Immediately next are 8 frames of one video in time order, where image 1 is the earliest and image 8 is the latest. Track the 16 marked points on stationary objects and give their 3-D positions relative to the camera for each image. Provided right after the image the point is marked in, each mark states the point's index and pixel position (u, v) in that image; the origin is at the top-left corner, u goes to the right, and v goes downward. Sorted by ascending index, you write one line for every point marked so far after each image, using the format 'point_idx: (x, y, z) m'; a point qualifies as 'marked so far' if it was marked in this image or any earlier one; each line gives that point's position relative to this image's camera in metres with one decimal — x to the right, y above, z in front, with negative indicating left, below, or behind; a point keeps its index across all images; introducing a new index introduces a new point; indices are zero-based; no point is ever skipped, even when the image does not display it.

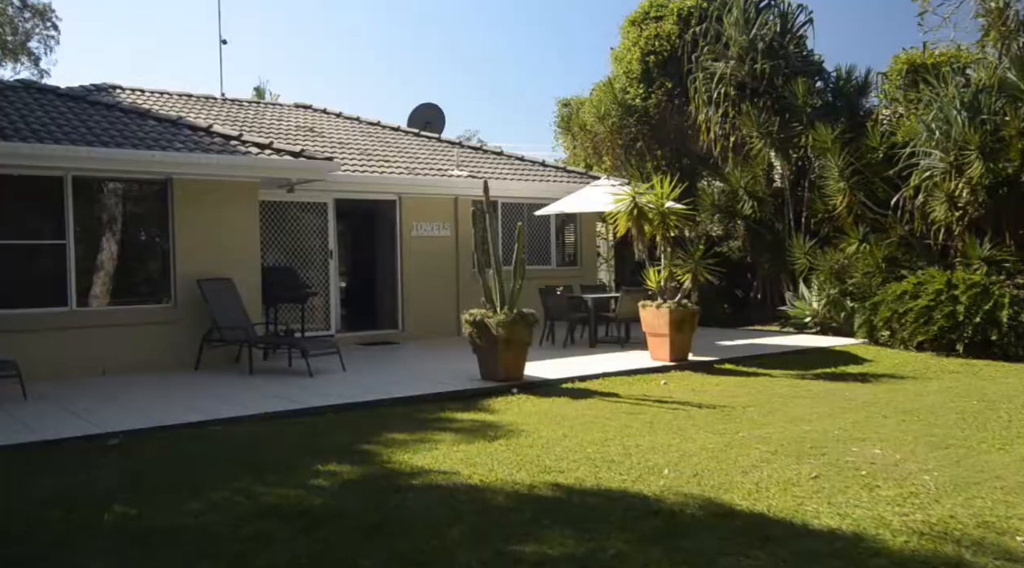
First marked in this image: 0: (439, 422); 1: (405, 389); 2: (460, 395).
0: (-0.7, -1.3, +8.2) m
1: (-1.2, -1.1, +9.7) m
2: (-0.6, -1.2, +9.6) m
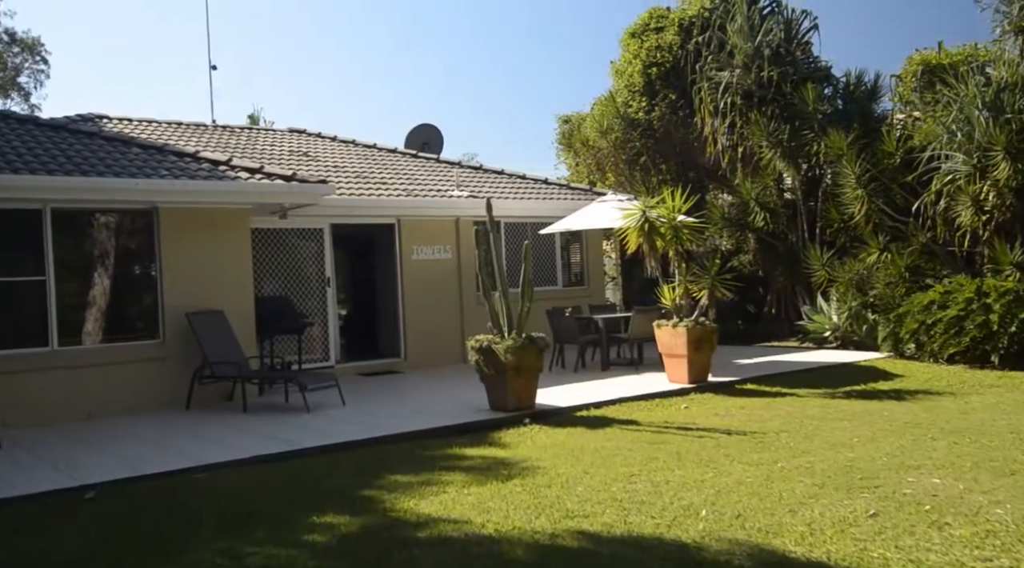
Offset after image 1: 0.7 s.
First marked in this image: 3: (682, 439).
0: (-0.5, -1.5, +7.5) m
1: (-1.0, -1.4, +9.0) m
2: (-0.4, -1.4, +8.9) m
3: (+1.5, -1.4, +8.0) m
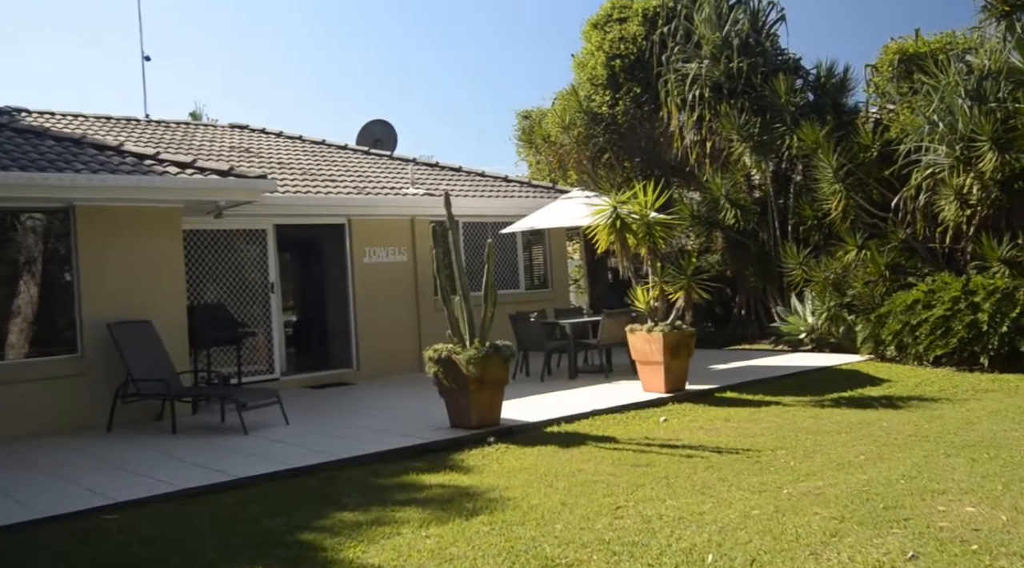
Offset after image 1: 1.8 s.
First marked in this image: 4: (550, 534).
0: (-0.8, -1.5, +6.5) m
1: (-1.4, -1.5, +8.0) m
2: (-0.8, -1.5, +7.9) m
3: (+1.2, -1.4, +7.1) m
4: (+0.2, -1.4, +5.1) m
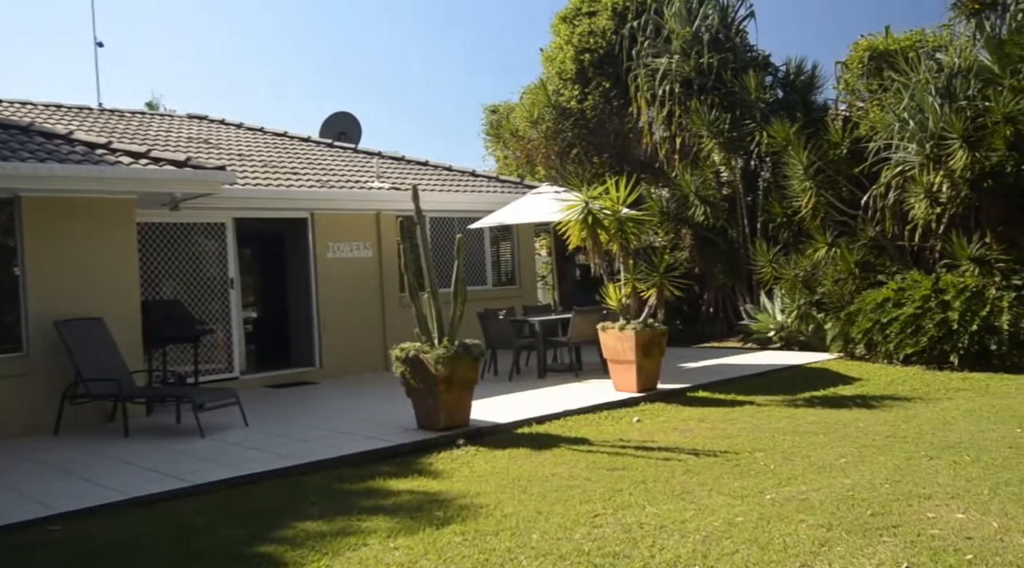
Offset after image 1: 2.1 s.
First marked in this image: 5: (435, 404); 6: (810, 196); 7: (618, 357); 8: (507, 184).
0: (-1.0, -1.5, +6.2) m
1: (-1.6, -1.4, +7.7) m
2: (-1.0, -1.4, +7.6) m
3: (+1.0, -1.4, +6.8) m
4: (+0.1, -1.4, +4.9) m
5: (-0.7, -1.1, +8.2) m
6: (+4.6, +1.4, +13.9) m
7: (+1.2, -0.8, +10.3) m
8: (-0.1, +1.8, +16.1) m
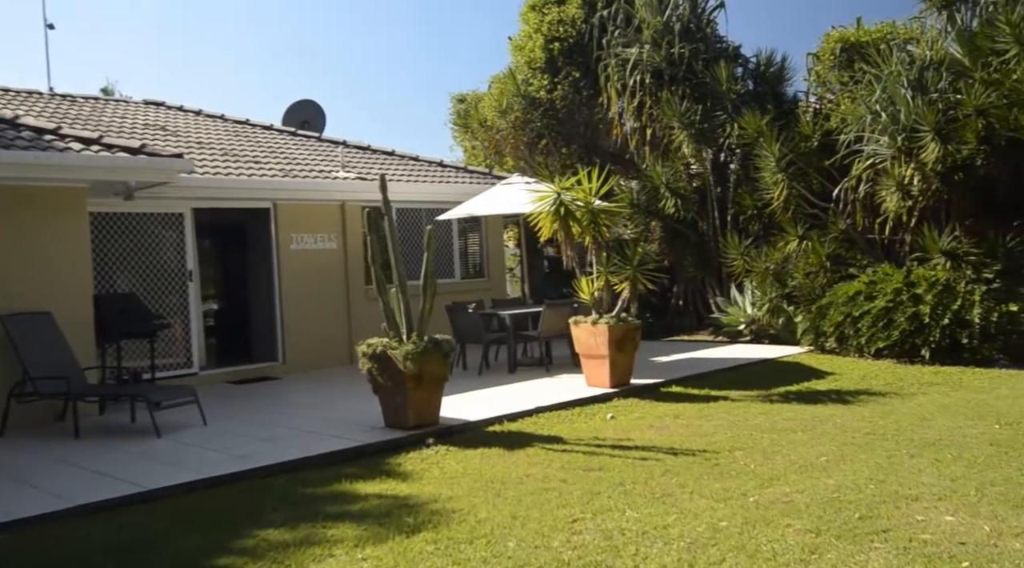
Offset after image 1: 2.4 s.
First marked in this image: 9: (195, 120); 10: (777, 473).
0: (-1.2, -1.4, +5.9) m
1: (-1.9, -1.4, +7.4) m
2: (-1.2, -1.4, +7.3) m
3: (+0.8, -1.3, +6.6) m
4: (0.0, -1.4, +4.6) m
5: (-1.0, -1.0, +7.9) m
6: (+4.1, +1.5, +13.8) m
7: (+0.9, -0.8, +10.1) m
8: (-0.6, +1.9, +15.8) m
9: (-5.1, +2.6, +14.4) m
10: (+1.8, -1.3, +6.1) m
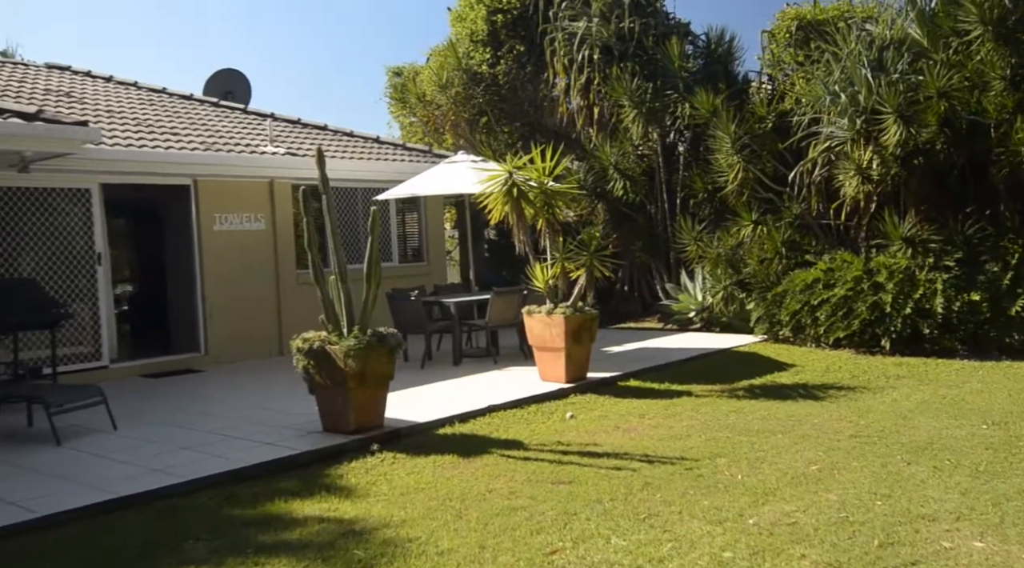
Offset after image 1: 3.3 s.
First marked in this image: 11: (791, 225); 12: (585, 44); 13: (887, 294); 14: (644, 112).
0: (-1.4, -1.4, +5.1) m
1: (-2.2, -1.3, +6.5) m
2: (-1.6, -1.3, +6.5) m
3: (+0.5, -1.3, +5.9) m
4: (-0.2, -1.4, +3.9) m
5: (-1.3, -0.9, +7.0) m
6: (+3.3, +1.7, +13.2) m
7: (+0.3, -0.6, +9.4) m
8: (-1.6, +2.2, +14.9) m
9: (-6.0, +2.9, +13.1) m
10: (+1.6, -1.2, +5.5) m
11: (+4.1, +0.9, +12.9) m
12: (+1.2, +4.1, +15.1) m
13: (+4.6, -0.1, +11.0) m
14: (+2.1, +2.8, +14.6) m
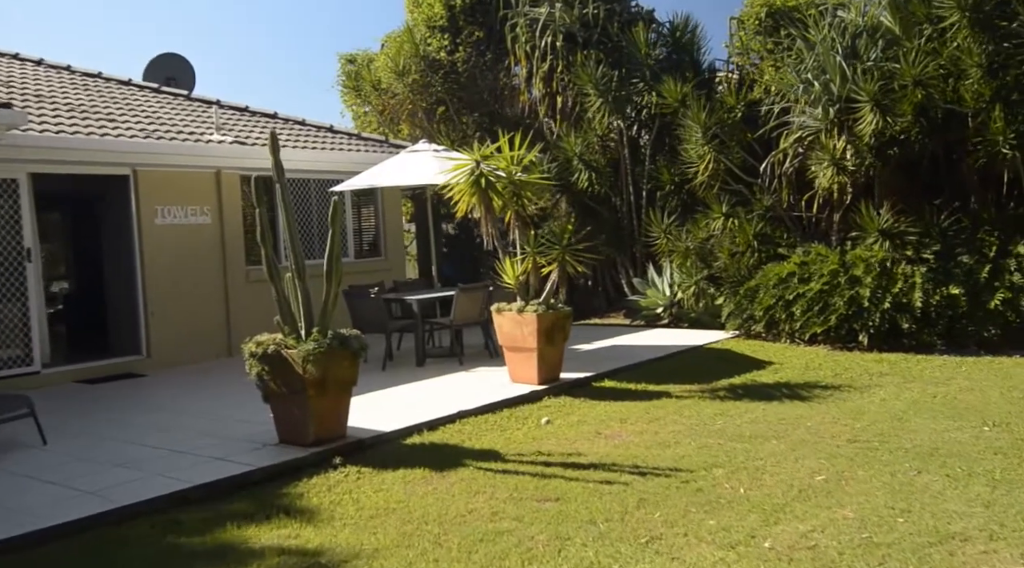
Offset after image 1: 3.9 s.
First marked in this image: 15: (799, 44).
0: (-1.5, -1.4, +4.4) m
1: (-2.3, -1.3, +5.8) m
2: (-1.7, -1.3, +5.8) m
3: (+0.4, -1.2, +5.4) m
4: (-0.2, -1.4, +3.3) m
5: (-1.5, -0.9, +6.4) m
6: (+2.8, +1.8, +12.8) m
7: (0.0, -0.6, +8.8) m
8: (-2.2, +2.3, +14.2) m
9: (-6.5, +2.9, +12.2) m
10: (+1.5, -1.2, +5.0) m
11: (+3.5, +0.9, +12.6) m
12: (+0.6, +4.2, +14.6) m
13: (+4.2, 0.0, +10.7) m
14: (+1.5, +2.9, +14.1) m
15: (+3.9, +3.3, +12.2) m
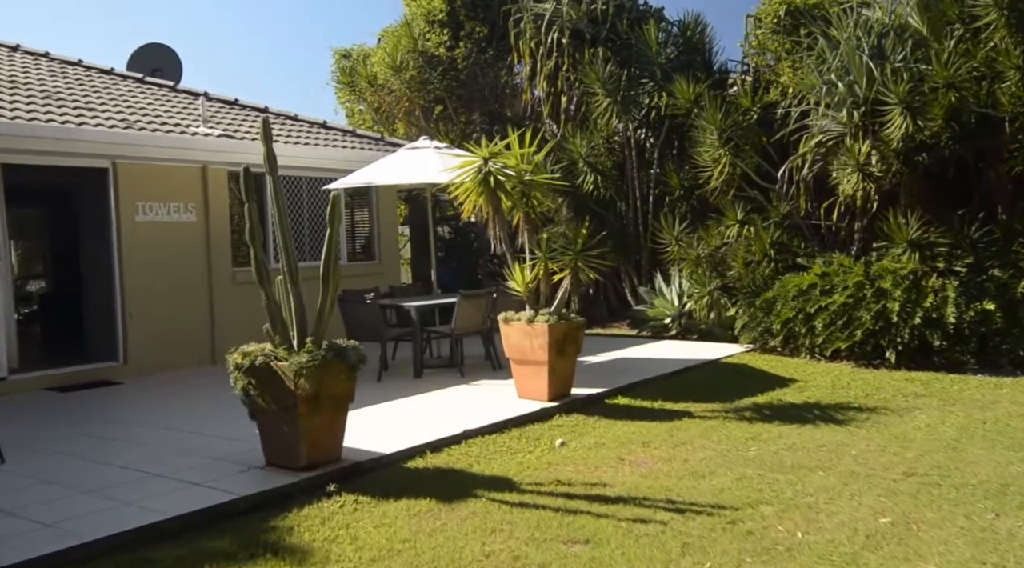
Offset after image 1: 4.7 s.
0: (-1.3, -1.4, +3.7) m
1: (-2.2, -1.3, +5.0) m
2: (-1.6, -1.3, +5.1) m
3: (+0.5, -1.3, +4.7) m
4: (0.0, -1.4, +2.6) m
5: (-1.4, -0.9, +5.7) m
6: (+2.8, +1.6, +12.2) m
7: (+0.1, -0.7, +8.1) m
8: (-2.2, +2.2, +13.5) m
9: (-6.4, +2.9, +11.5) m
10: (+1.6, -1.3, +4.3) m
11: (+3.6, +0.8, +11.9) m
12: (+0.7, +4.0, +13.9) m
13: (+4.3, -0.2, +10.1) m
14: (+1.6, +2.7, +13.4) m
15: (+4.0, +3.1, +11.6) m
